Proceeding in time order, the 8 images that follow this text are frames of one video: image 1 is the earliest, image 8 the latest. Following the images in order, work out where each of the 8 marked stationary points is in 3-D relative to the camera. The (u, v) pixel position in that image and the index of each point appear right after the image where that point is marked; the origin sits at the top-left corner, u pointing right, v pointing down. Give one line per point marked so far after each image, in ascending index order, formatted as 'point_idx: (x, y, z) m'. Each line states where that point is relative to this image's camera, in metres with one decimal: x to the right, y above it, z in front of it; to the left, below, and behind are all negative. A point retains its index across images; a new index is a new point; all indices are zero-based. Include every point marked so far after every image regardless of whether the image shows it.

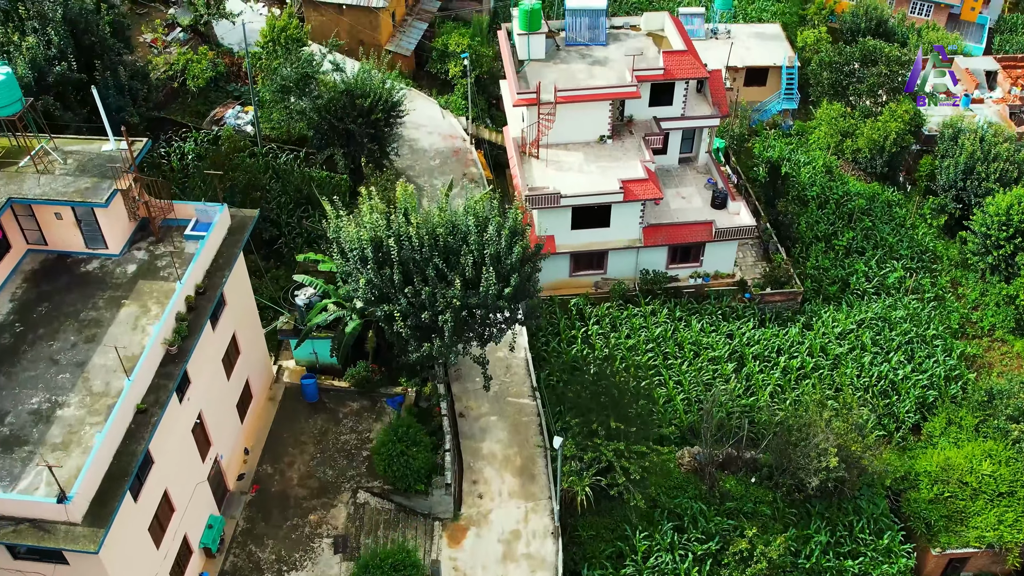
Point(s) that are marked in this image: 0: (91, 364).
0: (-8.2, -1.5, +19.8) m
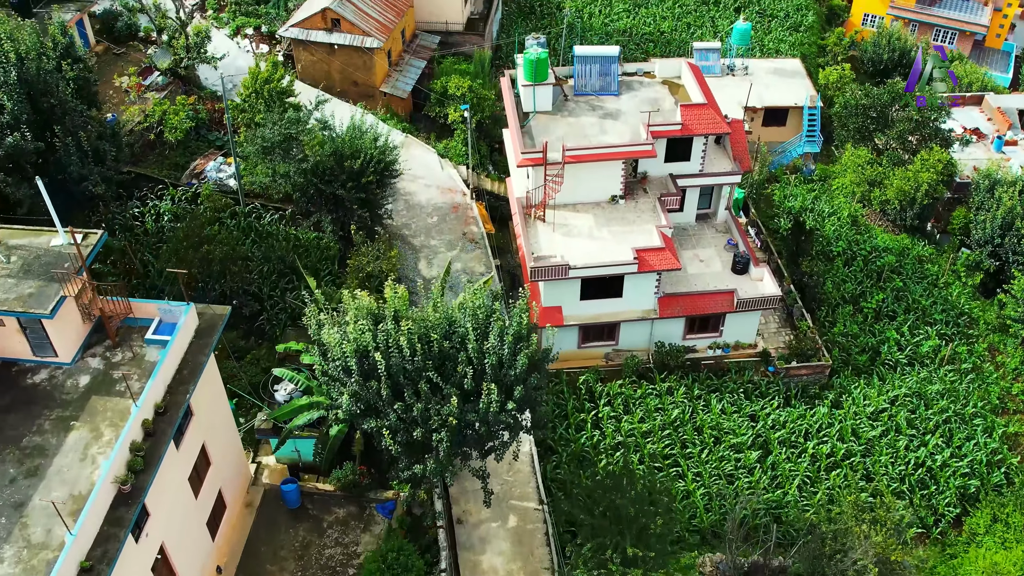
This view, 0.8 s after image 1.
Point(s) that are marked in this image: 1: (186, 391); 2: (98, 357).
0: (-8.1, -3.7, +17.2) m
1: (-6.2, -2.0, +19.4) m
2: (-8.2, -1.4, +20.0) m
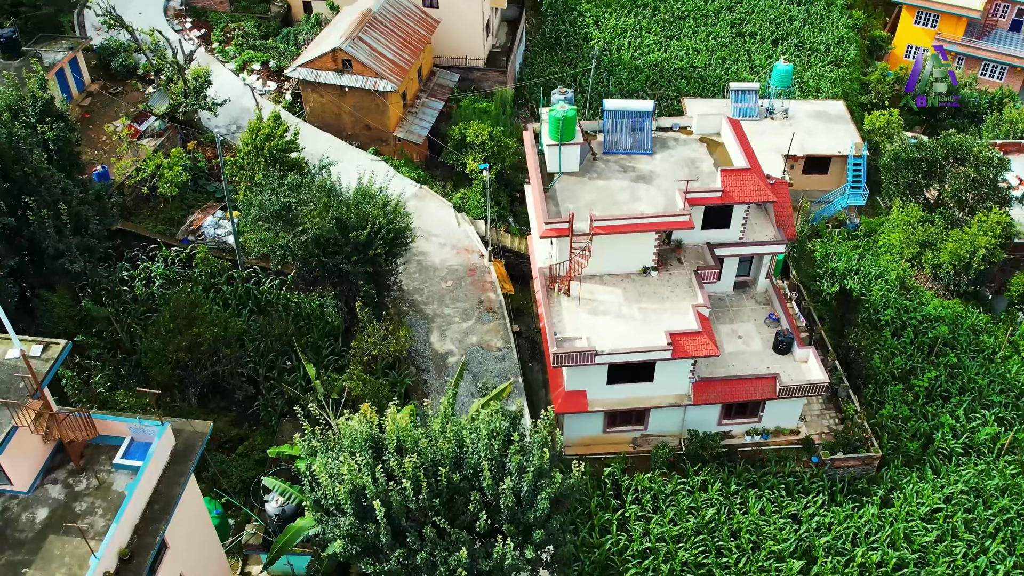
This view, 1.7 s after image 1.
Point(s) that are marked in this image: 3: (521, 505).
0: (-7.9, -5.7, +14.7) m
1: (-5.9, -4.0, +16.8) m
2: (-7.8, -3.4, +17.5) m
3: (+0.2, -3.7, +17.4) m
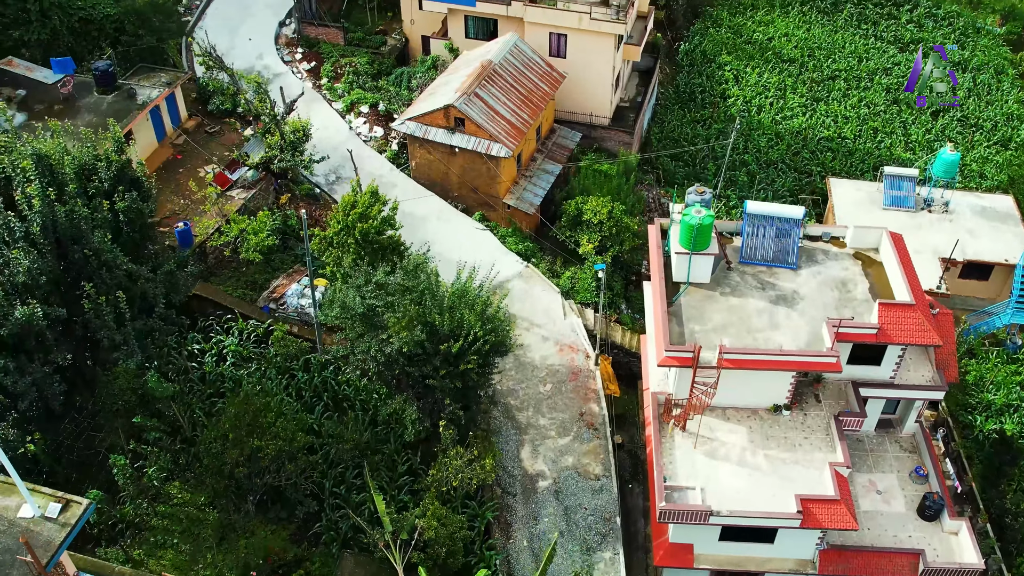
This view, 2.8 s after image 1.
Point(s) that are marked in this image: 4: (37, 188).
0: (-7.1, -7.8, +12.0) m
1: (-4.7, -6.4, +14.0) m
2: (-6.5, -5.5, +14.8) m
3: (+1.3, -6.7, +13.9) m
4: (-9.0, +1.9, +19.2) m
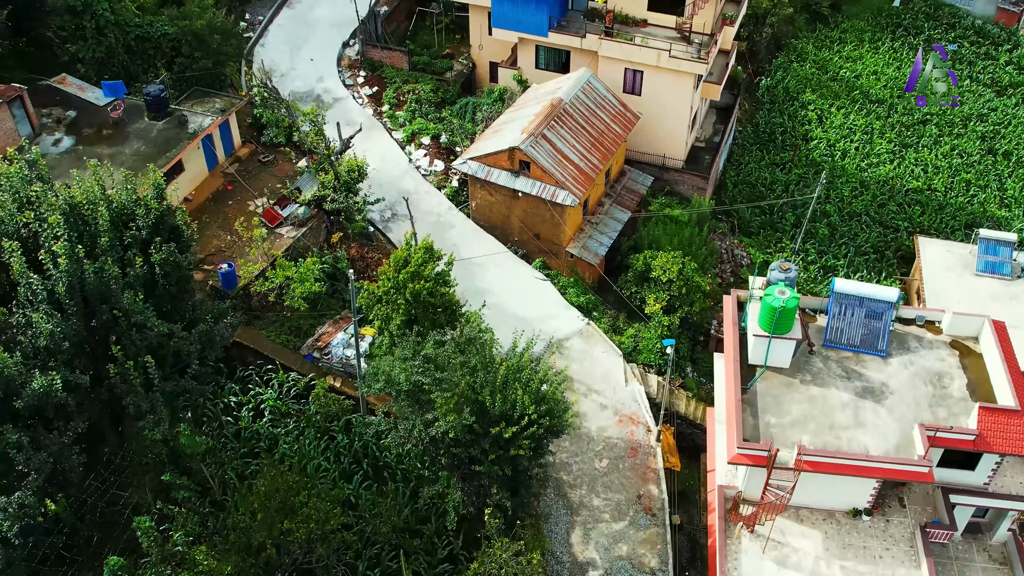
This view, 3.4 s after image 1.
0: (-6.9, -9.1, +10.6) m
1: (-4.3, -7.7, +12.4) m
2: (-6.0, -6.8, +13.3) m
3: (+1.7, -8.4, +12.0) m
4: (-7.9, +0.7, +17.8) m
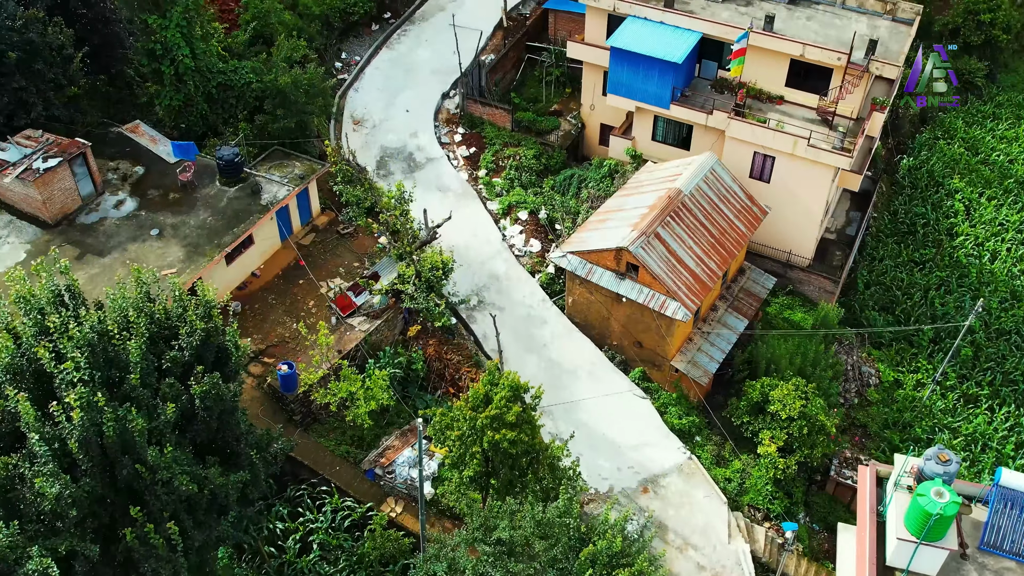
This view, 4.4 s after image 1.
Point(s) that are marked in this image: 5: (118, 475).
0: (-6.8, -11.4, +7.8) m
1: (-4.0, -10.3, +9.4) m
2: (-5.5, -9.2, +10.4) m
3: (+1.9, -11.4, +8.5) m
4: (-6.4, -1.5, +15.0) m
5: (-6.1, -2.9, +15.7) m
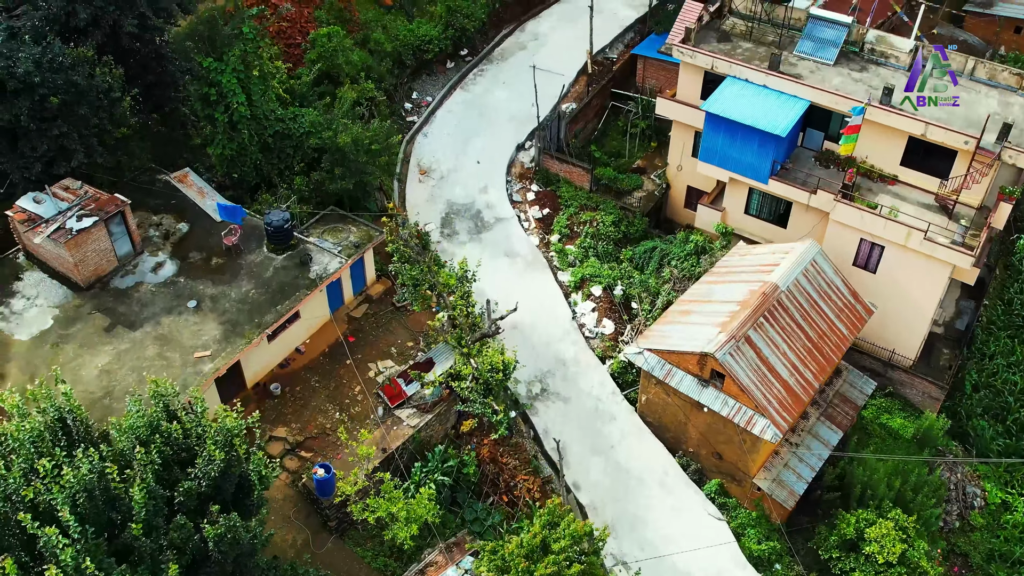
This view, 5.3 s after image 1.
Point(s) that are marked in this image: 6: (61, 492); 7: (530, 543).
0: (-7.1, -13.2, +5.7) m
1: (-4.2, -12.3, +7.1) m
2: (-5.5, -11.1, +8.2) m
3: (+1.6, -13.8, +5.9) m
4: (-5.6, -3.4, +12.8) m
5: (-5.4, -4.8, +13.5) m
6: (-5.9, -2.6, +13.2) m
7: (+0.3, -4.3, +17.2) m
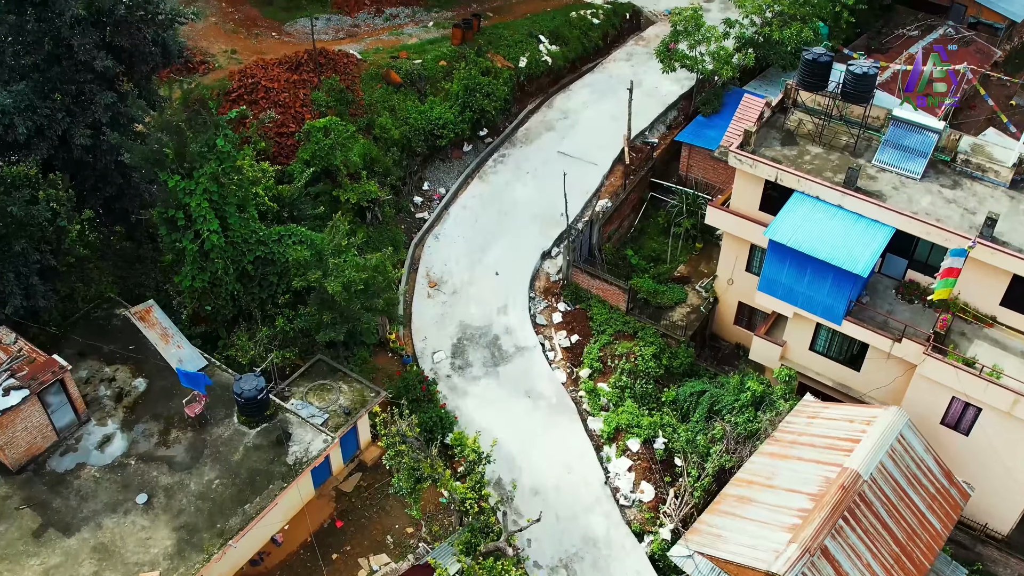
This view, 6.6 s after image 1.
0: (-7.3, -16.7, +1.8) m
1: (-4.3, -15.8, +3.1) m
2: (-5.6, -14.6, +4.3) m
3: (+1.4, -17.5, +1.8) m
4: (-5.4, -6.8, +8.8) m
5: (-5.2, -8.2, +9.5) m
6: (-5.7, -6.1, +9.2) m
7: (+0.6, -7.8, +13.1) m
